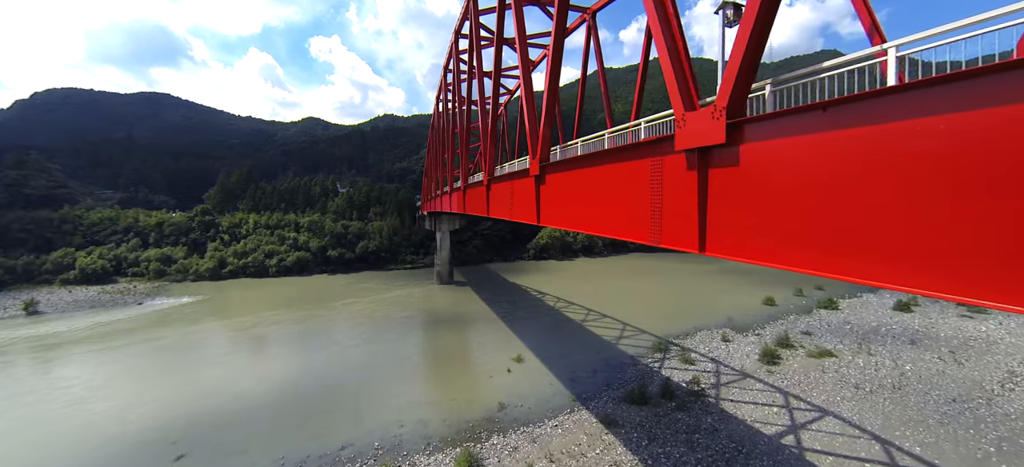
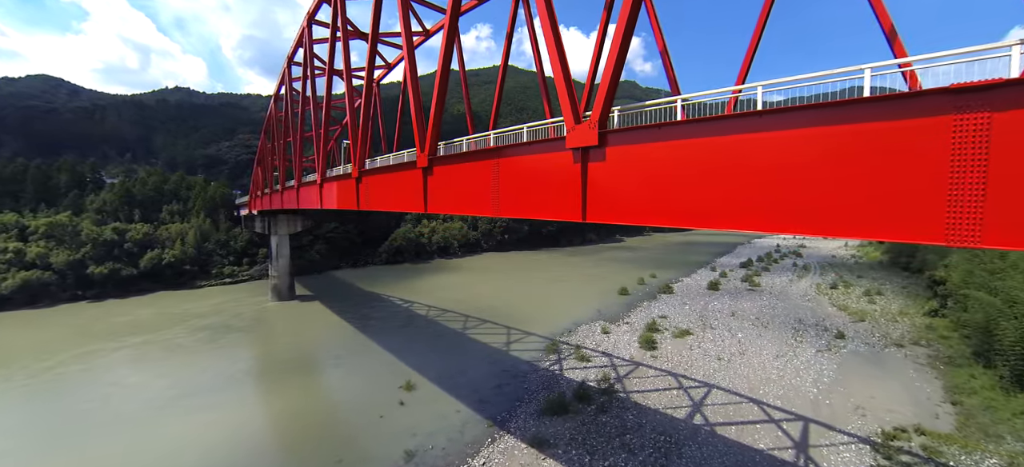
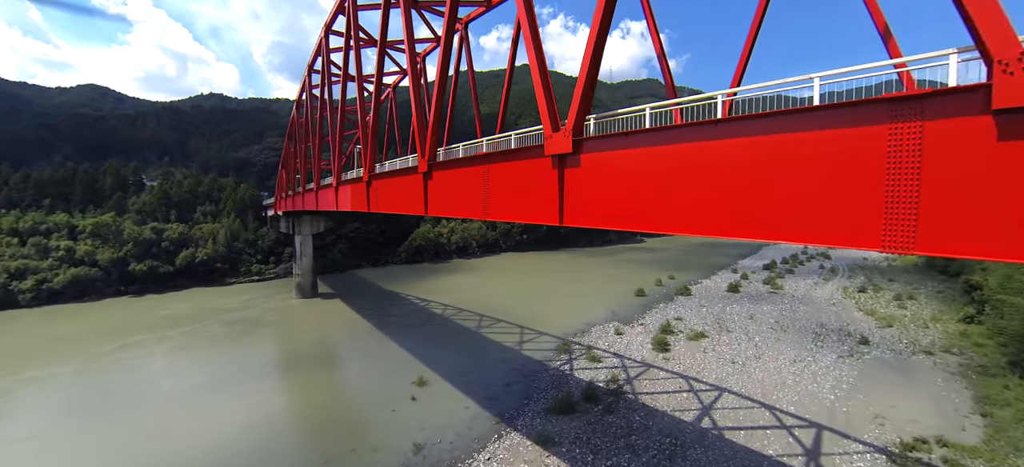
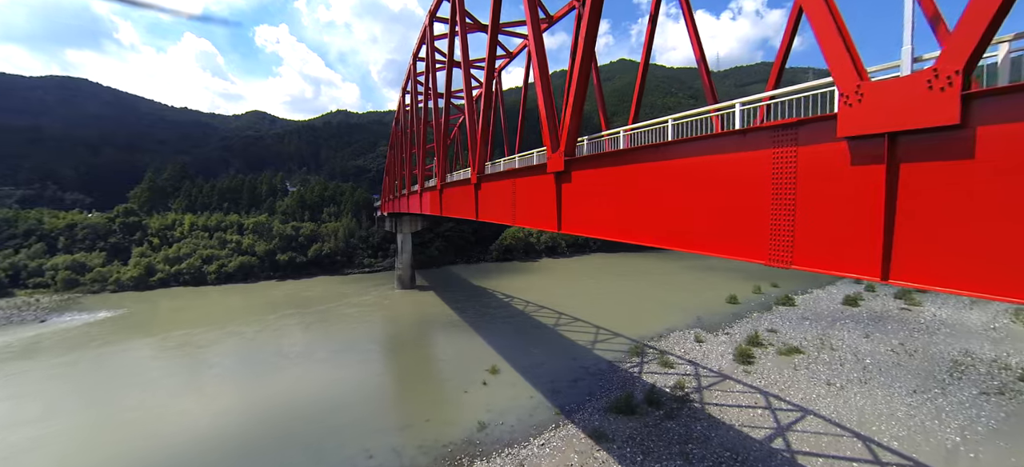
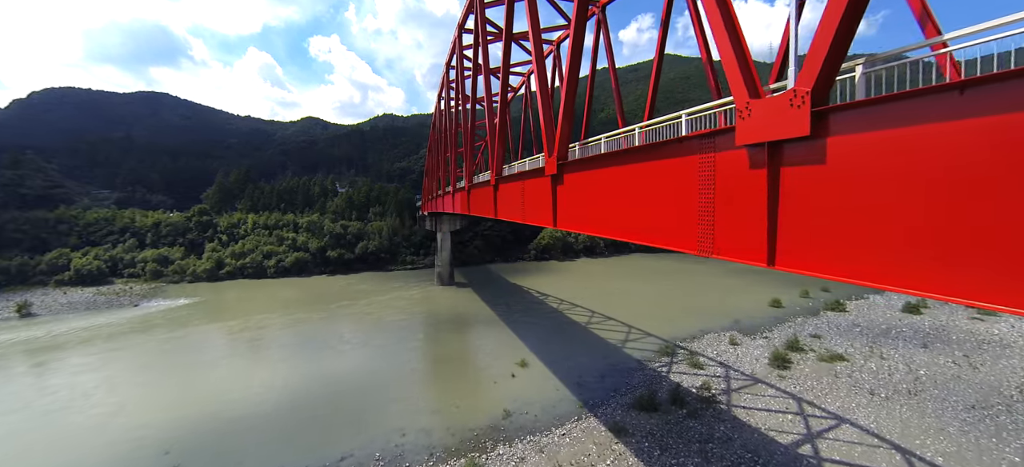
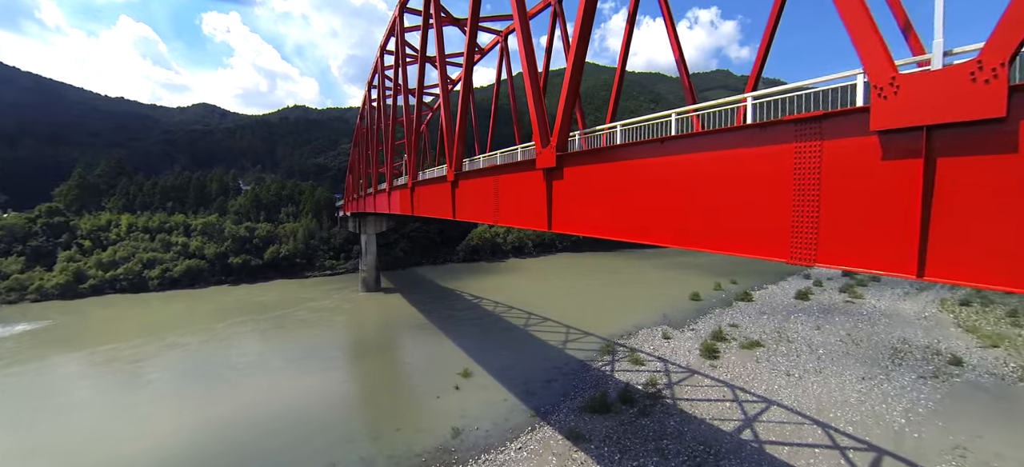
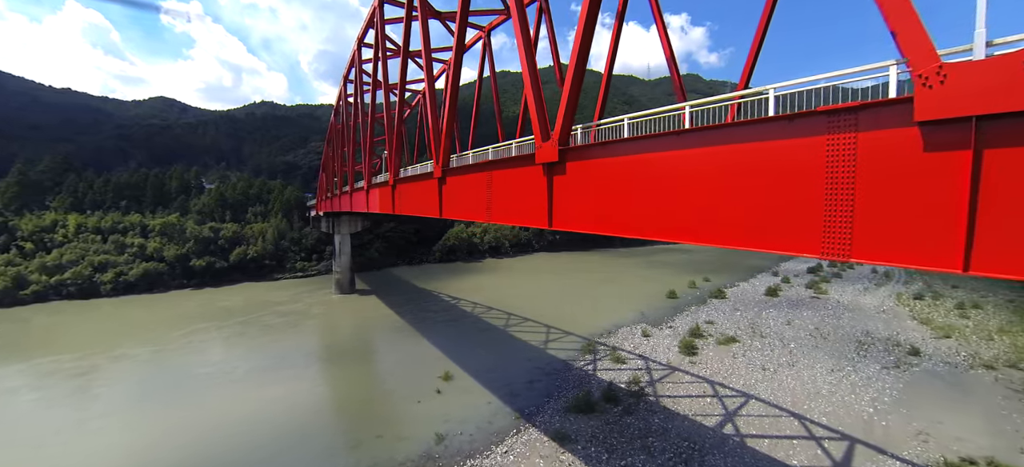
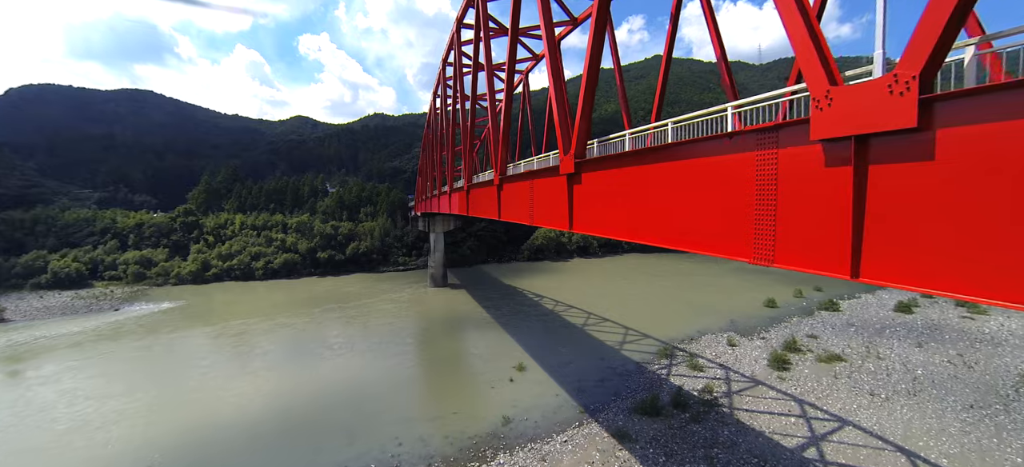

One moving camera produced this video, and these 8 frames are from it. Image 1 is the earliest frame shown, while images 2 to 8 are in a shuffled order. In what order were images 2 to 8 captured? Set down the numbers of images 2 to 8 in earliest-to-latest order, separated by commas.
5, 8, 4, 6, 7, 3, 2
